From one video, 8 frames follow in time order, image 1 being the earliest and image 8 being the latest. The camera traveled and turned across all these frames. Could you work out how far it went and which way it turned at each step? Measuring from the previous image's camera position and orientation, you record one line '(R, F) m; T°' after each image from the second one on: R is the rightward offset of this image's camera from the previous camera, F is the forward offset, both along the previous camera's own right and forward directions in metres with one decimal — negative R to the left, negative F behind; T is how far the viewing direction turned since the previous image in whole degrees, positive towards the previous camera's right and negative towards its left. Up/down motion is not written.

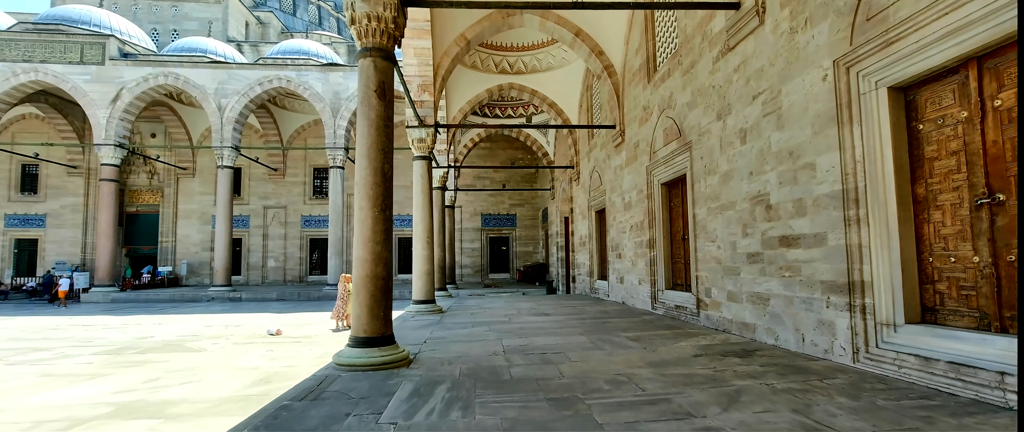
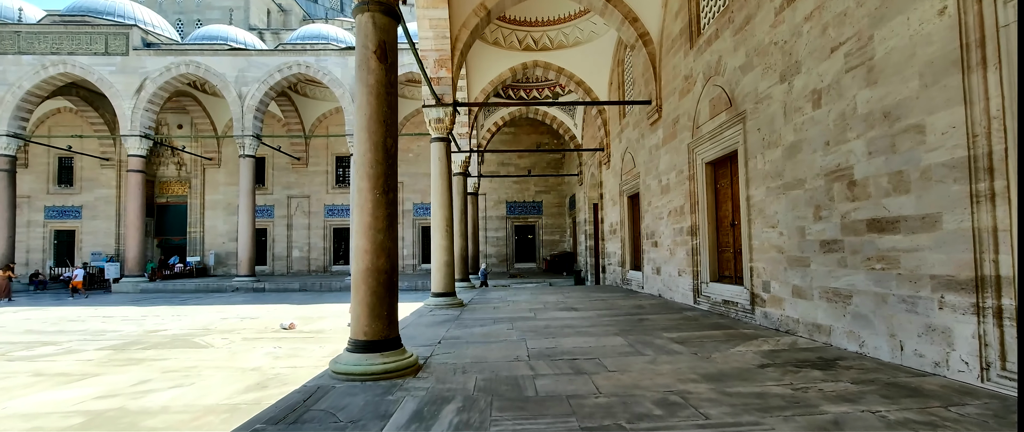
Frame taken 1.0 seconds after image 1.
(0.0, +0.6) m; -3°
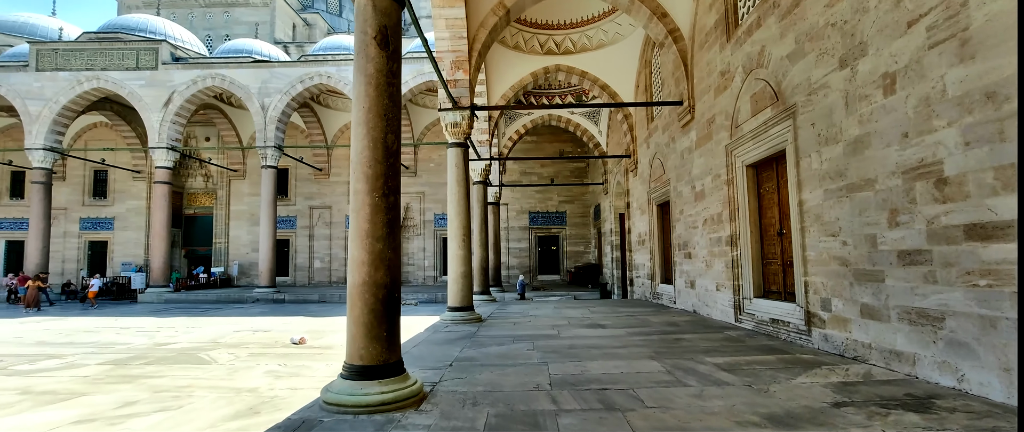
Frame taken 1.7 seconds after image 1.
(0.0, +0.4) m; -3°
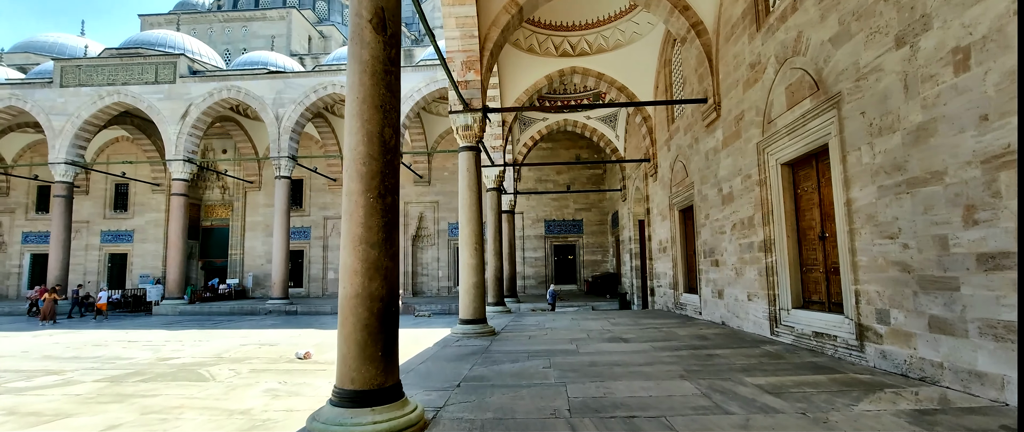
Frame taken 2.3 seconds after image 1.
(0.0, +0.4) m; -2°
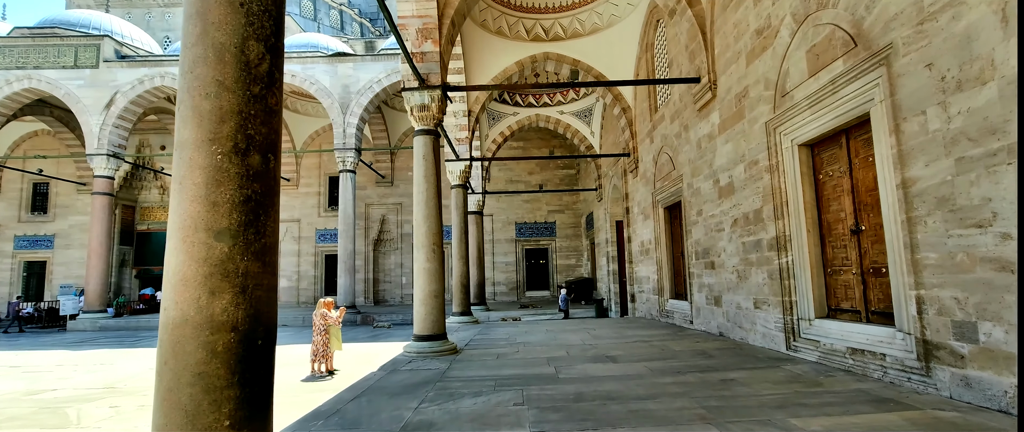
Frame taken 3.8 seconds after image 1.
(+0.1, +1.0) m; +4°
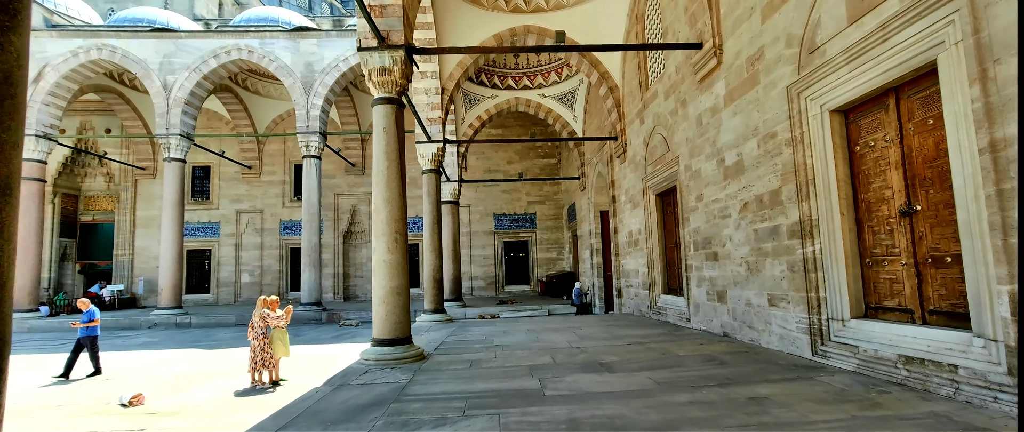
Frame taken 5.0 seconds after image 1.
(0.0, +0.8) m; +3°
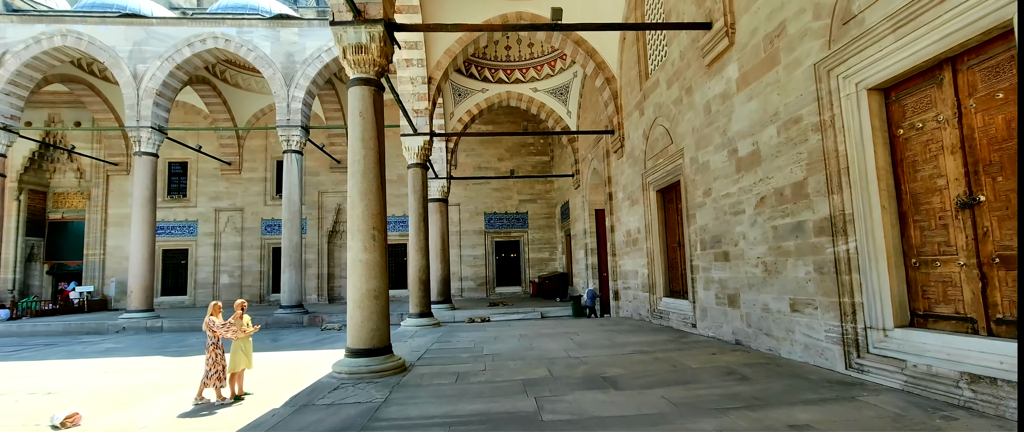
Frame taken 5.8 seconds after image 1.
(0.0, +0.5) m; +1°
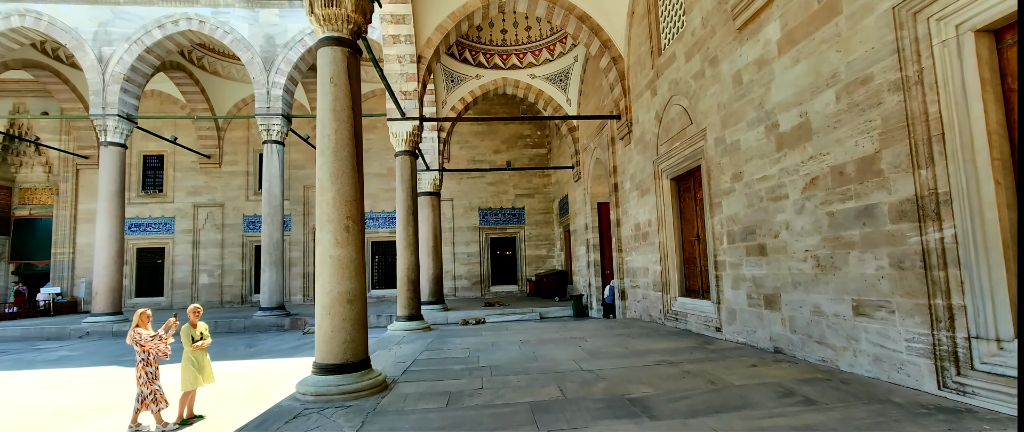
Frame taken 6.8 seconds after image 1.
(-0.1, +0.7) m; +1°
